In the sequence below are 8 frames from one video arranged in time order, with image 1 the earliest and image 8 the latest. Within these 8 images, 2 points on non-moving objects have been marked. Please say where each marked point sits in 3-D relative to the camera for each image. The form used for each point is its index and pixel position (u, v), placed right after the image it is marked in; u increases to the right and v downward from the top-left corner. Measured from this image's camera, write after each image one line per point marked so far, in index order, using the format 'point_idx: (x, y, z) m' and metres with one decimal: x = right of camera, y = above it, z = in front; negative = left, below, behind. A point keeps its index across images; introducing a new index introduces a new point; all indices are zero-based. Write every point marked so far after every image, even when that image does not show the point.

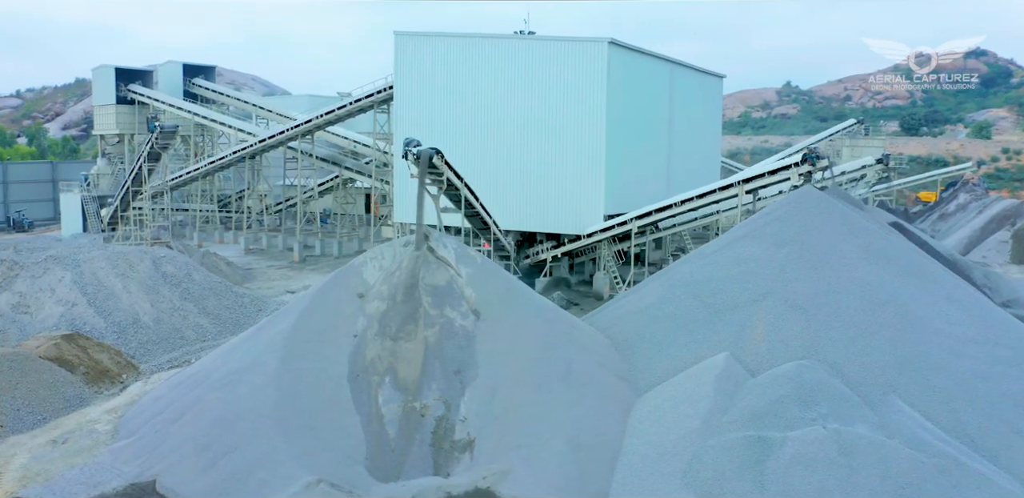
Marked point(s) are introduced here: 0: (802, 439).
0: (+2.7, -1.8, +8.1) m
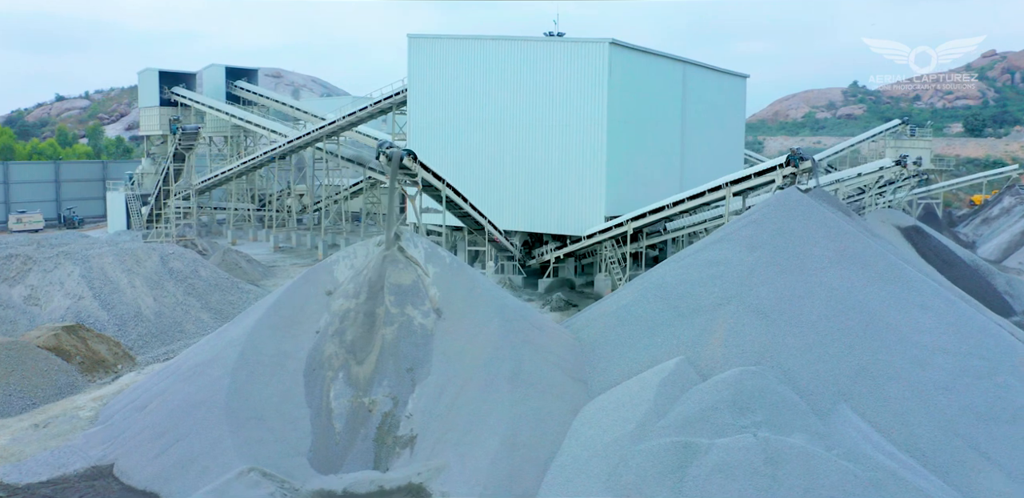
0: (+2.0, -1.9, +8.0) m
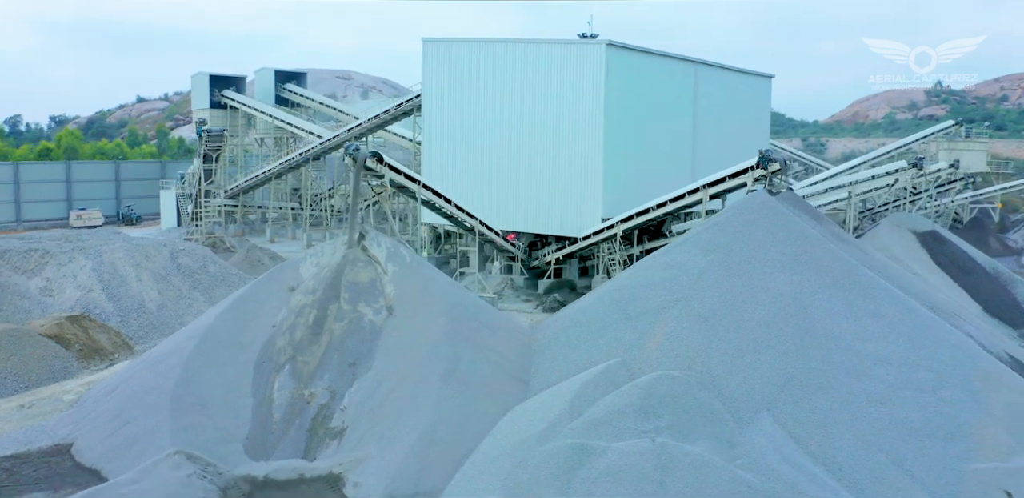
0: (+1.0, -1.9, +8.0) m
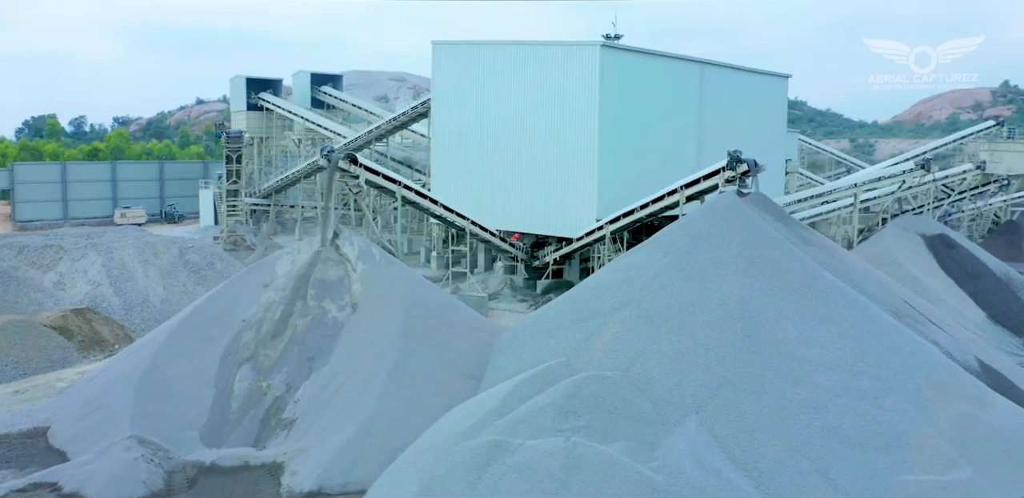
0: (+0.2, -1.9, +8.1) m
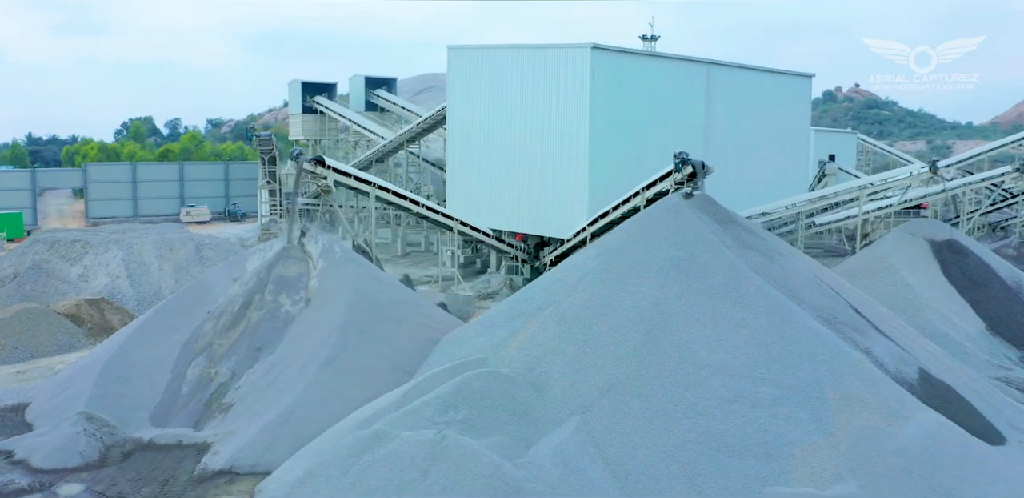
0: (-1.1, -1.9, +8.5) m
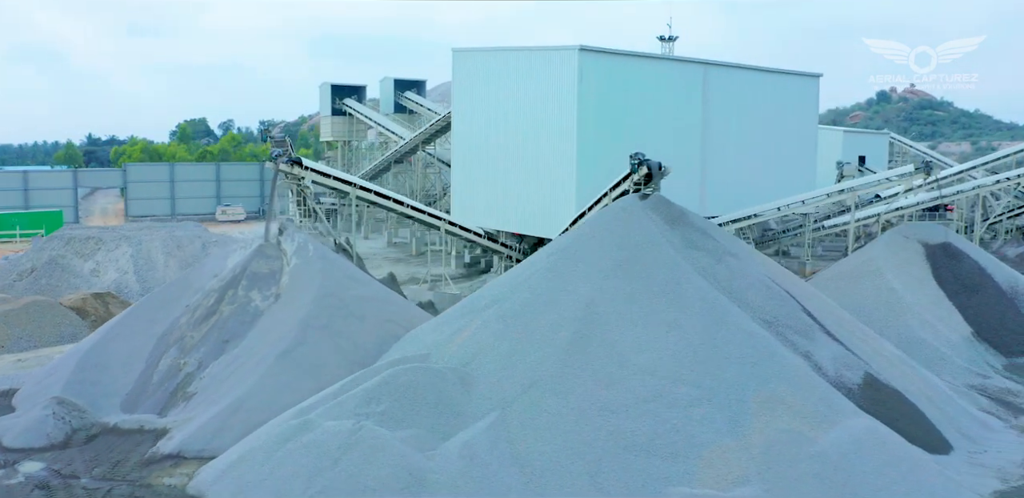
0: (-1.9, -1.9, +8.9) m
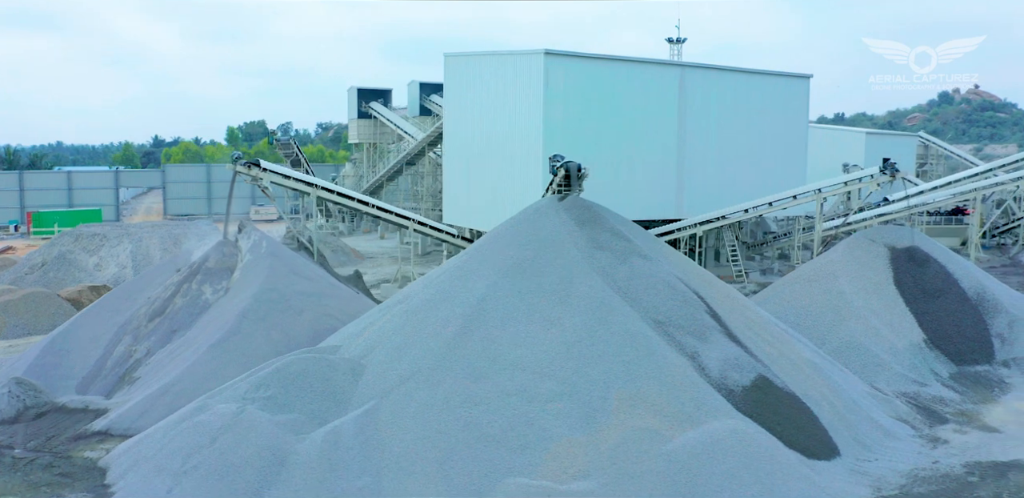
0: (-3.4, -1.8, +9.5) m
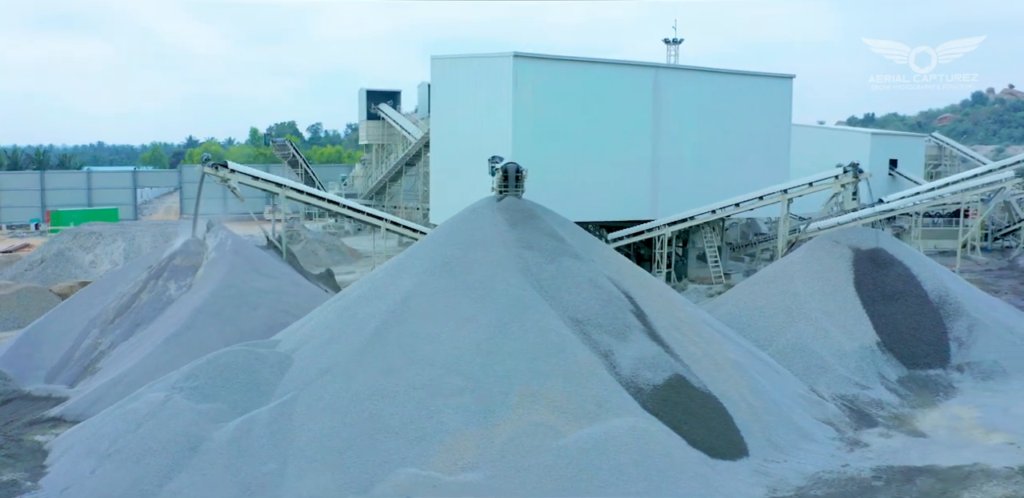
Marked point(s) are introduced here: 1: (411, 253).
0: (-4.4, -1.8, +10.1) m
1: (-1.3, 0.0, +11.9) m
